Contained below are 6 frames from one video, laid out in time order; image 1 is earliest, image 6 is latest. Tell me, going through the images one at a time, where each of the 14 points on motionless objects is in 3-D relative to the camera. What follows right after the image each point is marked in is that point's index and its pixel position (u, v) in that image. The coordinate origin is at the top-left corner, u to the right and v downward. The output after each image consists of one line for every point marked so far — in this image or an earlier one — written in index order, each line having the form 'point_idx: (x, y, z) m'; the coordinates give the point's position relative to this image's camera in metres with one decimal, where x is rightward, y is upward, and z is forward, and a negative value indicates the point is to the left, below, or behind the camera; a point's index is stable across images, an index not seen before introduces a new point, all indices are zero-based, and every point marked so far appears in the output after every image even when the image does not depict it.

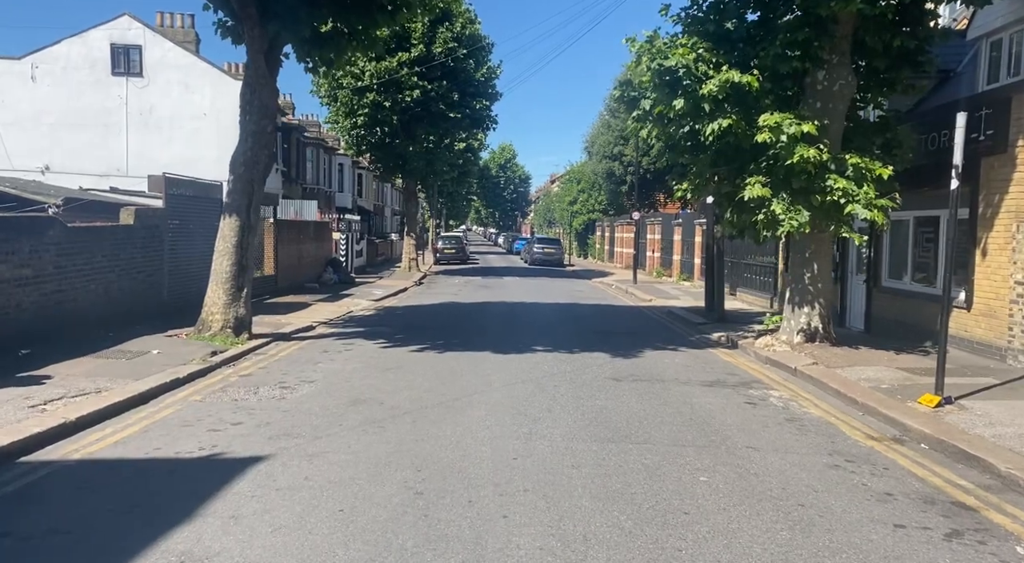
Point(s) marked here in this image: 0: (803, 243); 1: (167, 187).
0: (+4.7, +0.6, +12.1) m
1: (-7.0, +1.9, +15.0) m
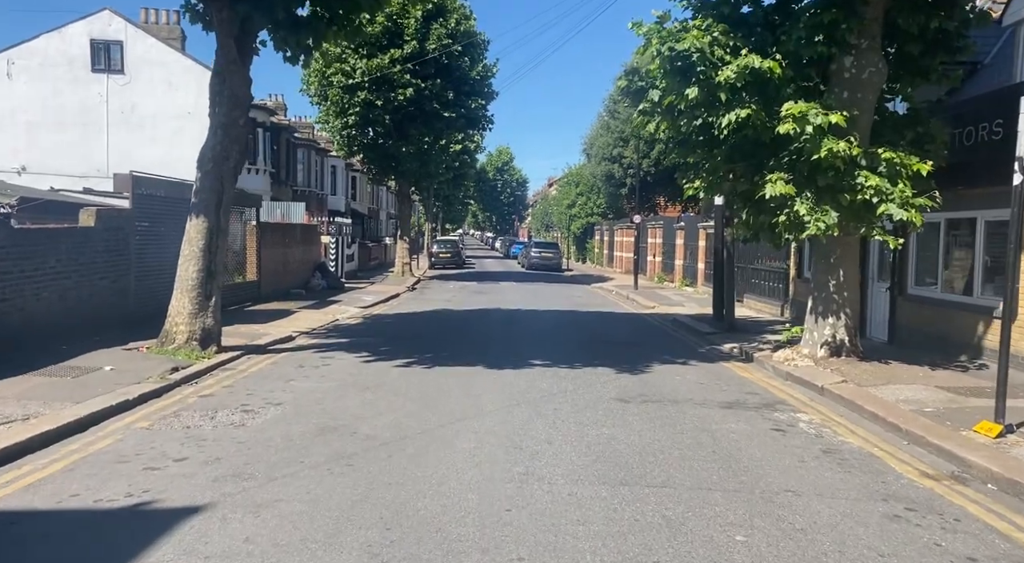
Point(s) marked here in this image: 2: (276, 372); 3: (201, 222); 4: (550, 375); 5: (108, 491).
0: (+4.6, +0.5, +11.0) m
1: (-7.0, +1.8, +13.9) m
2: (-3.3, -1.3, +10.5) m
3: (-4.8, +0.9, +11.5) m
4: (+0.5, -1.3, +10.6) m
5: (-3.0, -1.5, +5.5) m
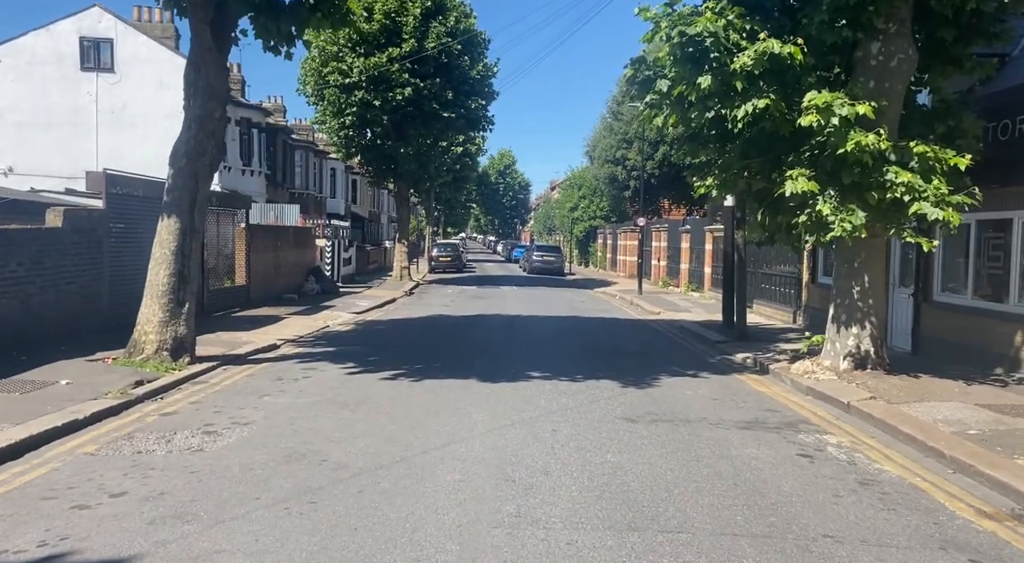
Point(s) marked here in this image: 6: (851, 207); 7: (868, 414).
0: (+4.6, +0.4, +10.1) m
1: (-7.1, +1.7, +13.1) m
2: (-3.4, -1.4, +9.6) m
3: (-4.9, +0.8, +10.7) m
4: (+0.5, -1.4, +9.7) m
5: (-3.0, -1.6, +4.6) m
6: (+4.1, +0.9, +9.1) m
7: (+4.0, -1.5, +8.3) m
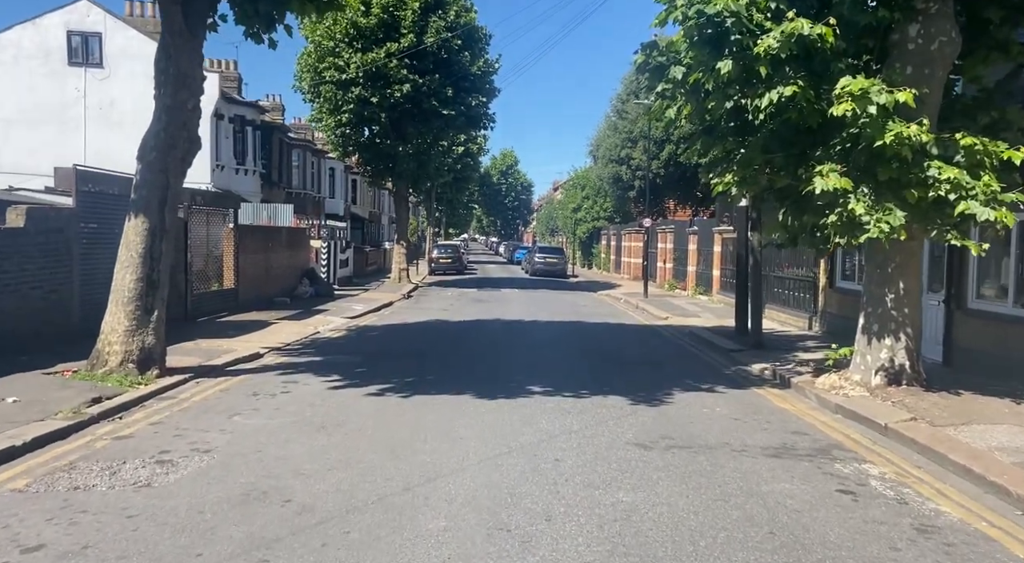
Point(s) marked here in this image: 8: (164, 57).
0: (+4.6, +0.4, +9.2) m
1: (-7.1, +1.6, +12.2) m
2: (-3.4, -1.4, +8.7) m
3: (-4.9, +0.8, +9.8) m
4: (+0.5, -1.5, +8.8) m
5: (-3.1, -1.6, +3.7) m
6: (+4.1, +0.8, +8.2) m
7: (+4.0, -1.6, +7.4) m
8: (-4.6, +3.0, +9.9) m
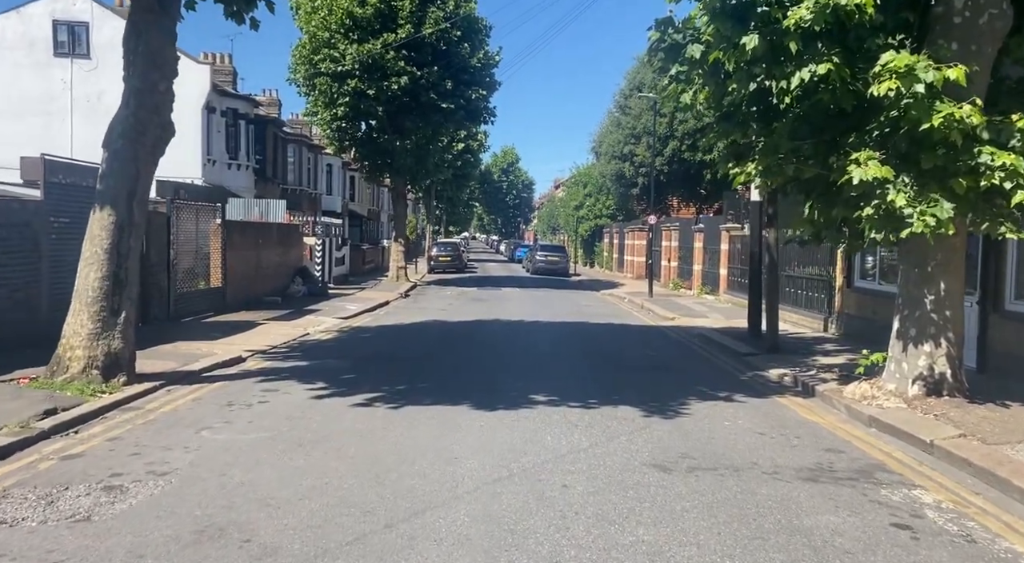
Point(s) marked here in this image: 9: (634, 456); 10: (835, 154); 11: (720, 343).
0: (+4.6, +0.4, +8.3) m
1: (-7.1, +1.7, +11.3) m
2: (-3.4, -1.4, +7.9) m
3: (-4.9, +0.8, +8.9) m
4: (+0.5, -1.5, +7.9) m
5: (-3.1, -1.6, +2.9) m
6: (+4.1, +0.8, +7.3) m
7: (+4.0, -1.6, +6.6) m
8: (-4.6, +3.0, +9.0) m
9: (+1.1, -1.5, +6.6) m
10: (+3.7, +1.4, +8.4) m
11: (+4.2, -1.3, +15.2) m
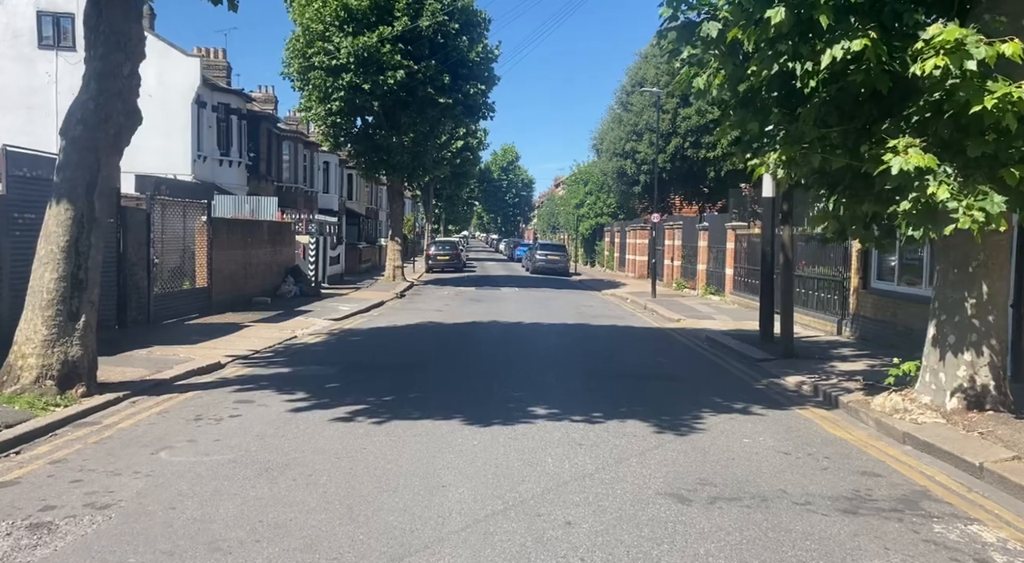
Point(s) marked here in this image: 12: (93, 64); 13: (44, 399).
0: (+4.6, +0.3, +7.5) m
1: (-7.1, +1.6, +10.5) m
2: (-3.4, -1.4, +7.1) m
3: (-4.9, +0.8, +8.1) m
4: (+0.4, -1.5, +7.1) m
5: (-3.1, -1.7, +2.1) m
6: (+4.1, +0.8, +6.5) m
7: (+3.9, -1.6, +5.8) m
8: (-4.6, +3.0, +8.2) m
9: (+1.0, -1.6, +5.8) m
10: (+3.6, +1.4, +7.6) m
11: (+4.2, -1.3, +14.4) m
12: (-4.6, +2.4, +8.2) m
13: (-4.8, -1.2, +7.7) m
